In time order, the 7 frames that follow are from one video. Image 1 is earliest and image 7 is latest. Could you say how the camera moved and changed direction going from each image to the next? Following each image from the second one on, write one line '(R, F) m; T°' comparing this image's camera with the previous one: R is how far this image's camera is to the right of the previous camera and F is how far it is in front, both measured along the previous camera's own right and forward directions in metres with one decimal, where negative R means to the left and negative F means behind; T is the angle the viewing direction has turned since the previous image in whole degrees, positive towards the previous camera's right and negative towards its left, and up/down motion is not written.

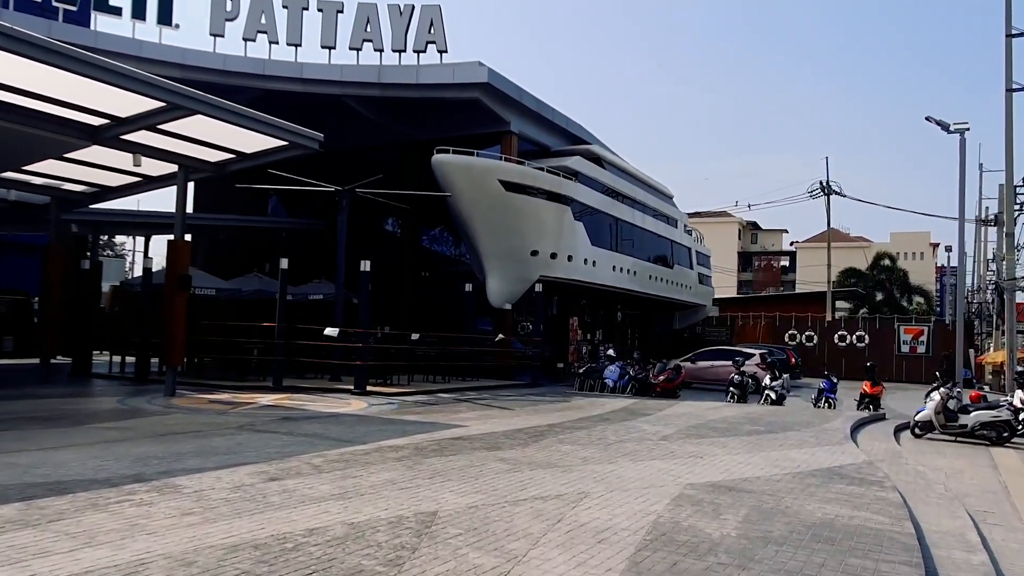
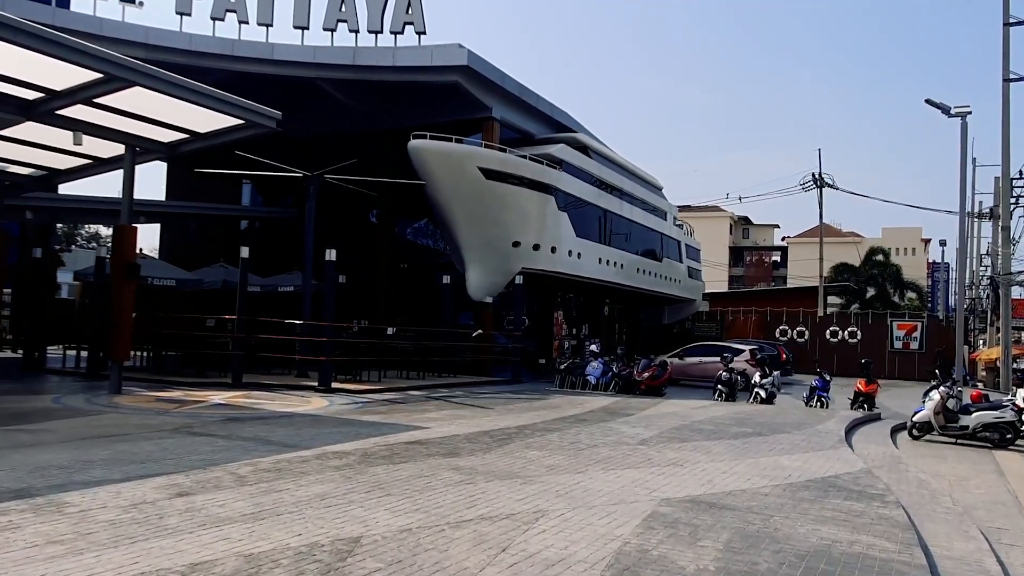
(+0.4, +1.0) m; +1°
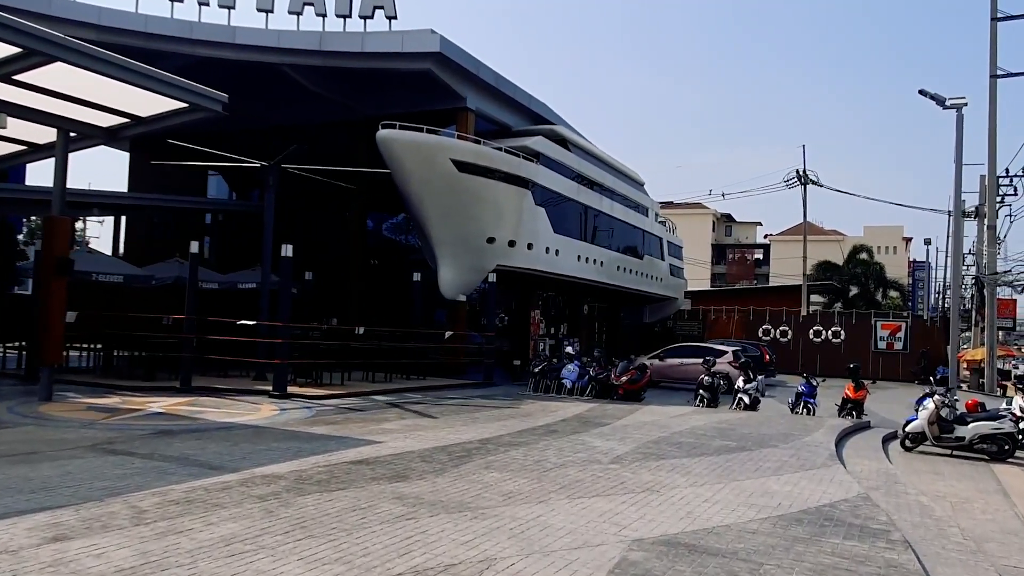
(+0.3, +1.1) m; +1°
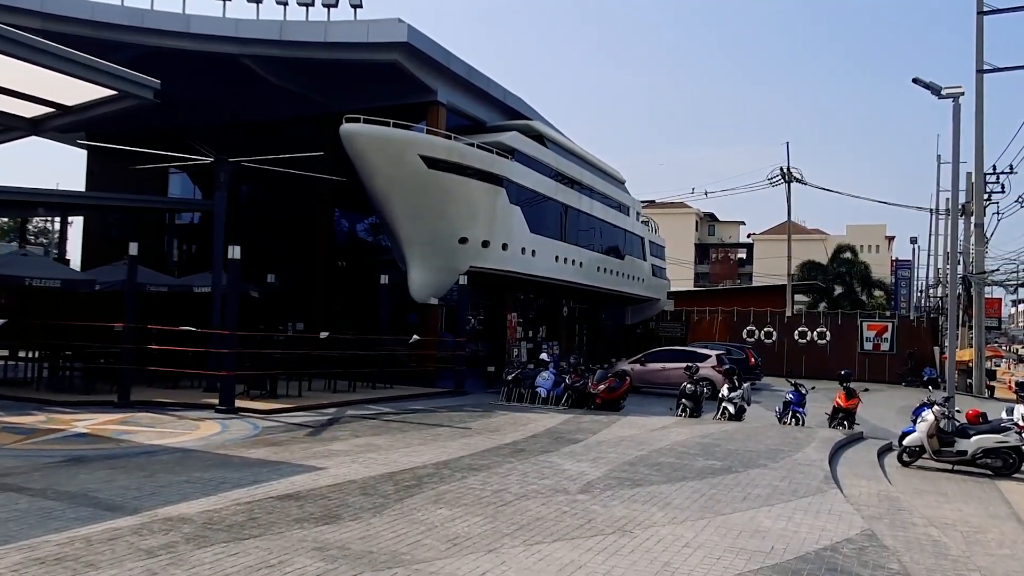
(+0.3, +1.1) m; +1°
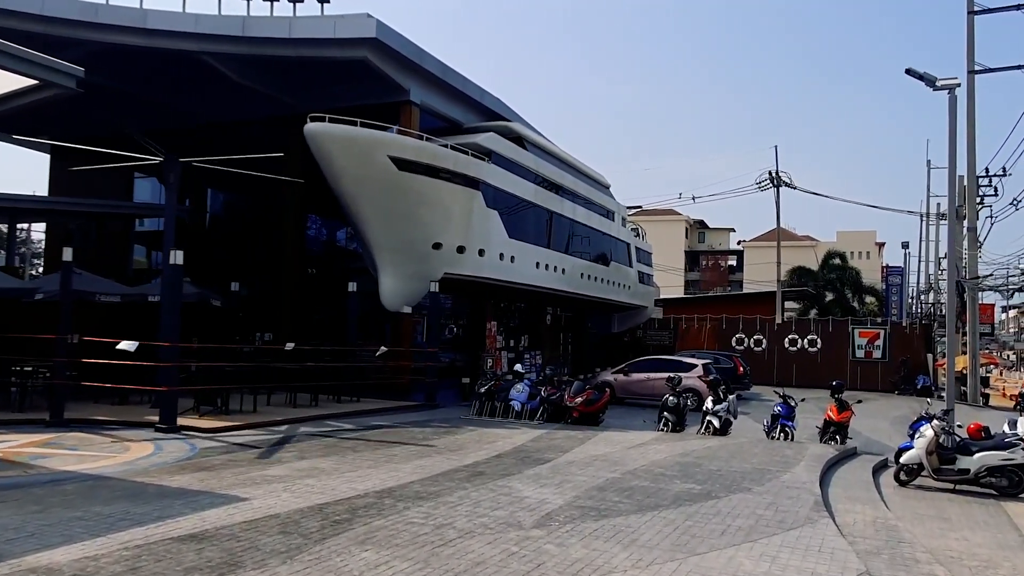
(+0.4, +1.0) m; +1°
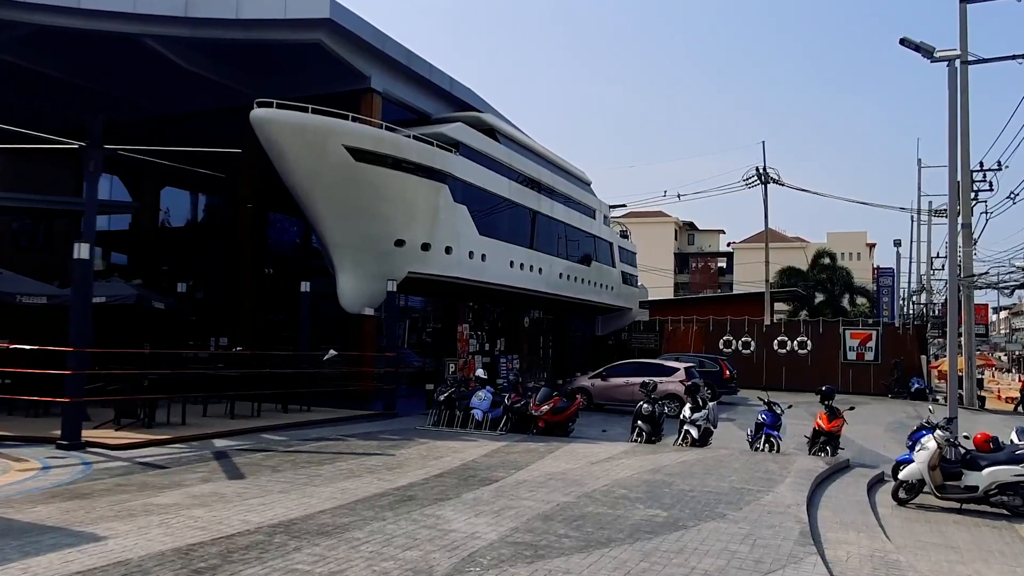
(+0.6, +1.5) m; +1°
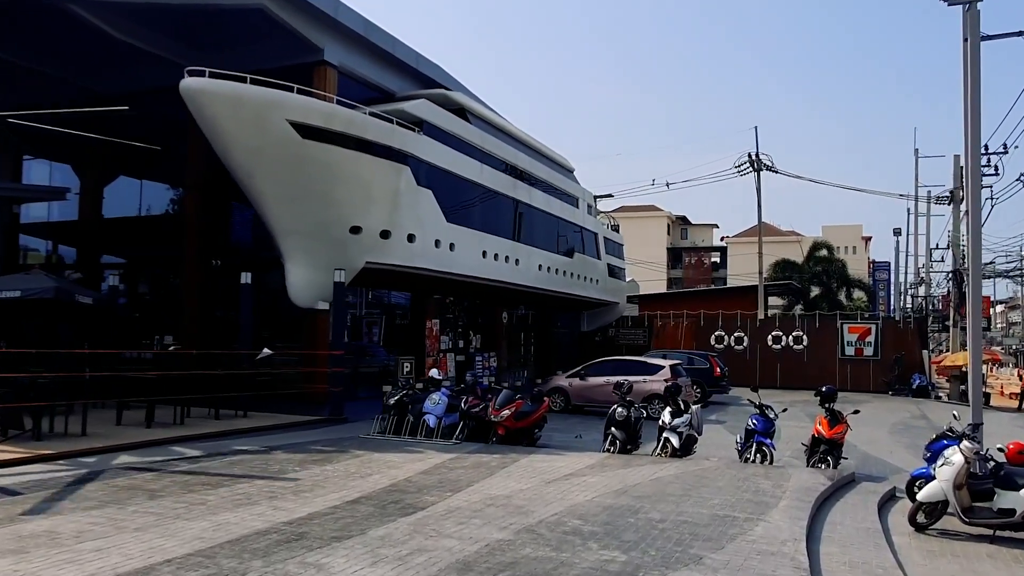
(+0.7, +1.9) m; 0°
